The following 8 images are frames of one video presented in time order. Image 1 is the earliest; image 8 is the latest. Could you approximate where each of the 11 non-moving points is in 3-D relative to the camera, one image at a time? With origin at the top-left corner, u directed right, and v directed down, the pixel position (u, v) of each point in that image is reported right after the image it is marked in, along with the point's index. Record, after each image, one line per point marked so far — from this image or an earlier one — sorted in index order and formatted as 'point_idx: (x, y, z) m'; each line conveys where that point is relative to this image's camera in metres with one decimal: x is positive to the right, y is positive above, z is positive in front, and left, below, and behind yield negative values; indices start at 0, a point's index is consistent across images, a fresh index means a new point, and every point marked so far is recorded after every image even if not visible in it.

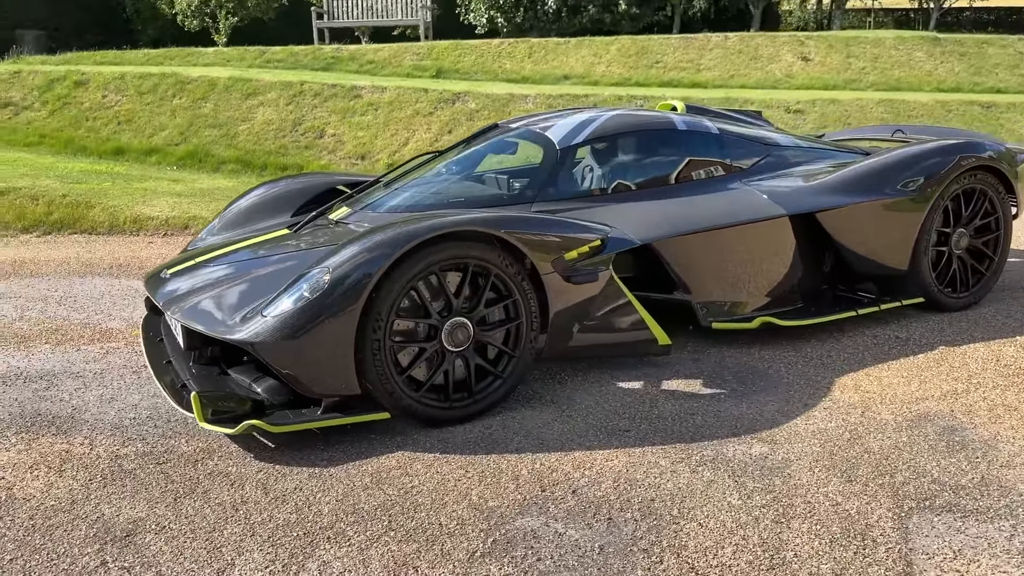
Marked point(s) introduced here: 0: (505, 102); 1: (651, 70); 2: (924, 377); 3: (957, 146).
0: (-0.1, +2.4, +10.7) m
1: (+2.1, +3.3, +13.0) m
2: (+1.8, -0.4, +3.7) m
3: (+2.5, +0.8, +4.6) m
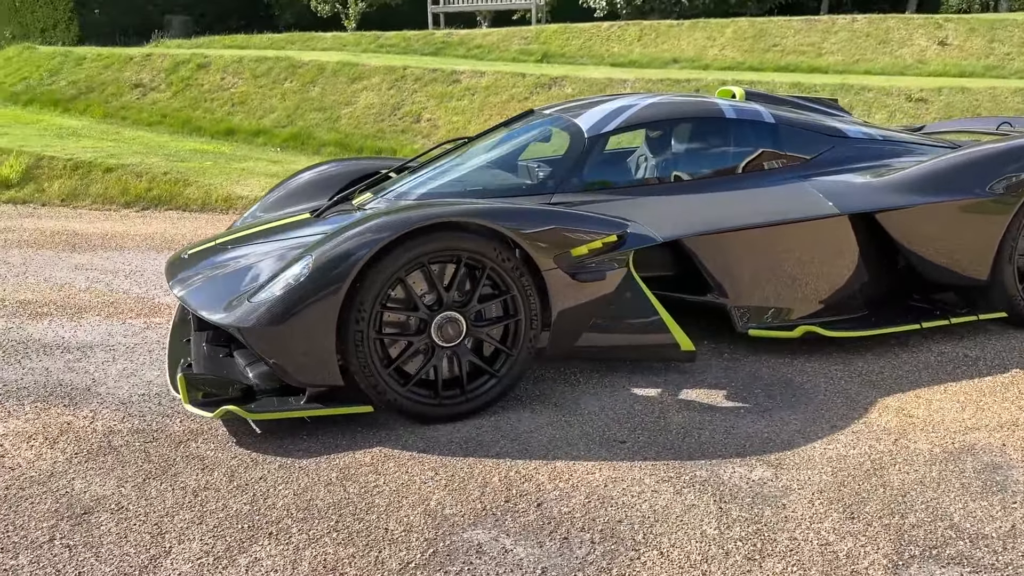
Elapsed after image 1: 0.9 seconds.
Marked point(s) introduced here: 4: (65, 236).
0: (+1.1, +2.5, +10.4) m
1: (+3.7, +3.4, +12.3) m
2: (+1.8, -0.5, +3.3) m
3: (+2.7, +0.7, +4.1) m
4: (-3.6, +0.4, +6.7) m
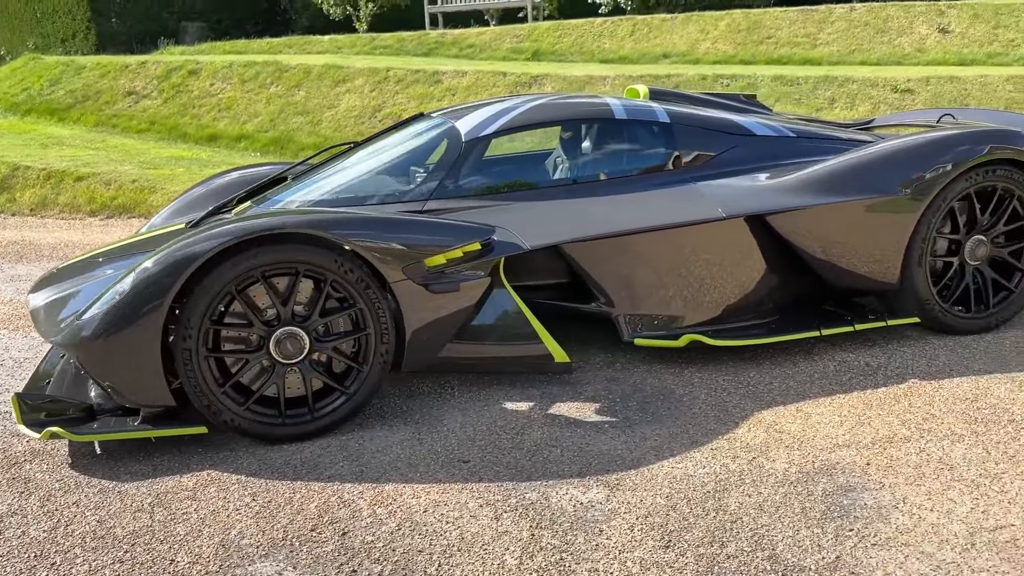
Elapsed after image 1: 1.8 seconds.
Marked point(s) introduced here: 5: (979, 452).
0: (+0.9, +2.5, +10.2) m
1: (+3.5, +3.4, +12.0) m
2: (+1.3, -0.5, +3.1) m
3: (+2.2, +0.7, +3.8) m
4: (-4.0, +0.3, +6.8) m
5: (+1.6, -0.5, +2.8) m
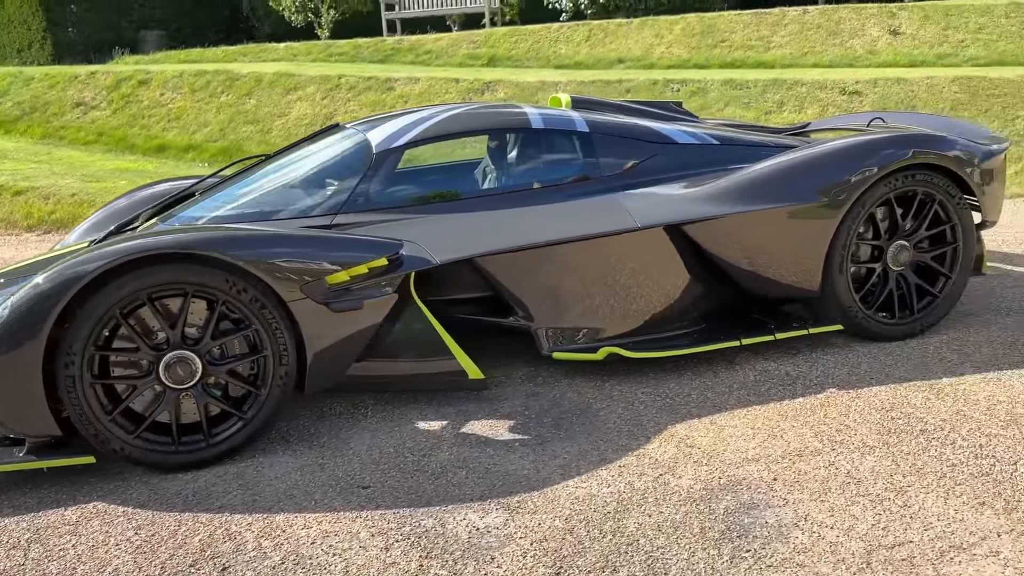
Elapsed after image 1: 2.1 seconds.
0: (+0.3, +2.4, +10.1) m
1: (+2.9, +3.4, +12.0) m
2: (+0.9, -0.5, +3.0) m
3: (+1.8, +0.7, +3.8) m
4: (-4.4, +0.2, +6.6) m
5: (+1.2, -0.6, +2.8) m
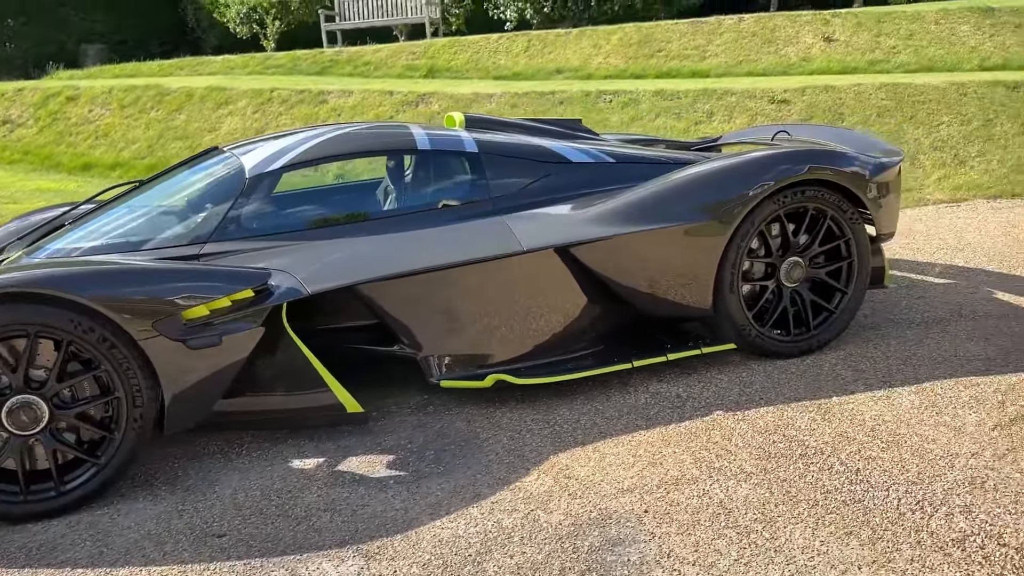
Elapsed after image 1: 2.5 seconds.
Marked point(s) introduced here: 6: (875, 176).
0: (-0.5, +2.2, +10.0) m
1: (+2.0, +3.3, +12.0) m
2: (+0.5, -0.6, +3.0) m
3: (+1.3, +0.6, +3.7) m
4: (-5.0, -0.1, +6.3) m
5: (+0.8, -0.7, +2.7) m
6: (+1.7, +0.5, +3.8) m
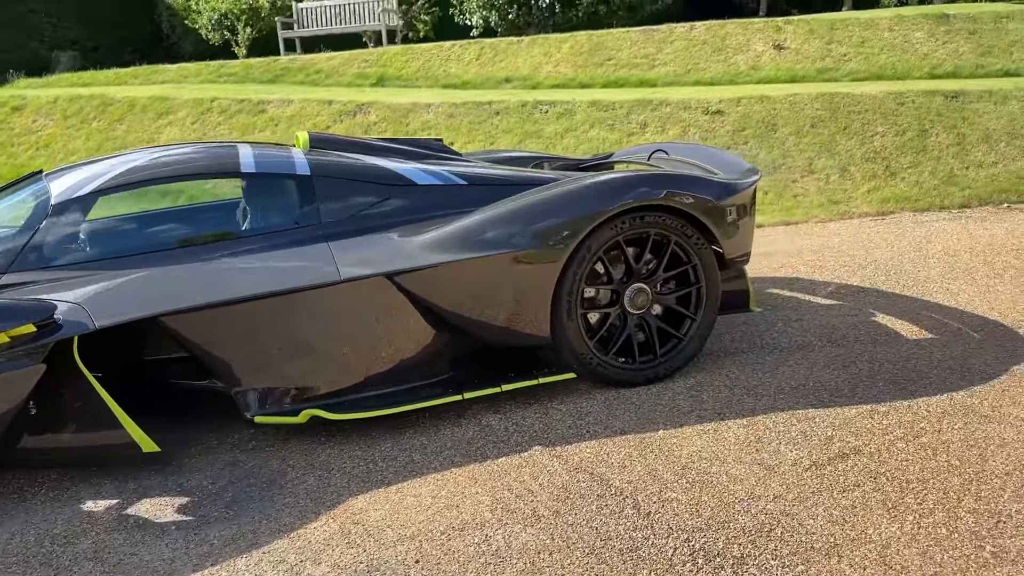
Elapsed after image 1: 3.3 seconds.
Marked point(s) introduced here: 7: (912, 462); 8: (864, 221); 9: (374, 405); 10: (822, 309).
0: (-1.2, +2.1, +9.9) m
1: (+1.2, +3.1, +11.9) m
2: (-0.2, -0.7, +2.8) m
3: (+0.6, +0.5, +3.6) m
4: (-5.7, -0.2, +6.1) m
5: (+0.1, -0.8, +2.6) m
6: (+0.9, +0.4, +3.7) m
7: (+1.4, -0.6, +2.9) m
8: (+3.0, +0.6, +7.3) m
9: (-0.6, -0.5, +3.4) m
10: (+1.7, -0.1, +4.8) m
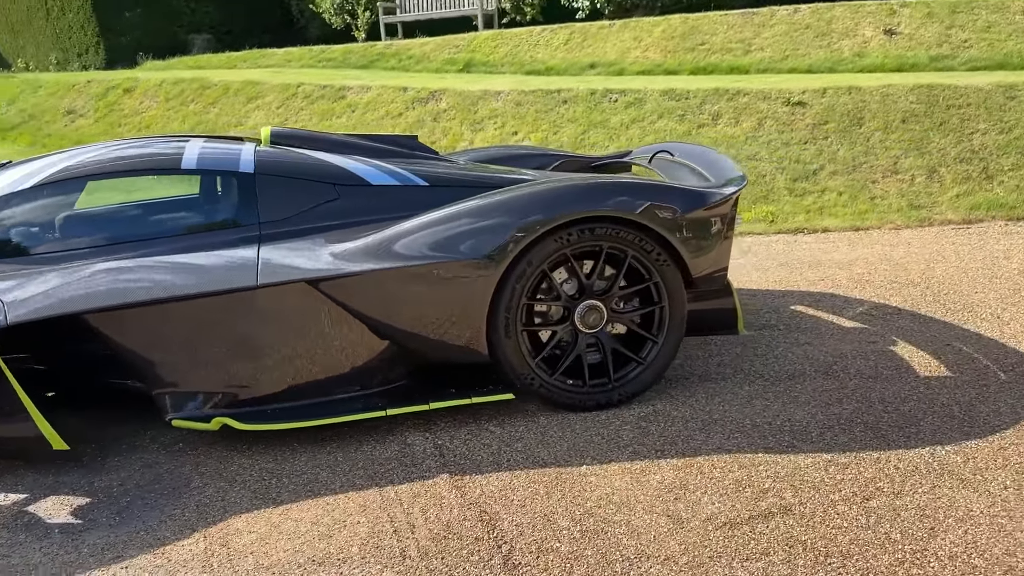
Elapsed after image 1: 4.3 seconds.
0: (-0.4, +2.2, +9.8) m
1: (+2.4, +3.1, +11.4) m
2: (-0.6, -0.8, +2.7) m
3: (+0.4, +0.4, +3.3) m
4: (-5.5, +0.1, +6.8) m
5: (-0.3, -0.8, +2.4) m
6: (+0.7, +0.3, +3.4) m
7: (+1.0, -0.7, +2.5) m
8: (+3.4, +0.5, +6.6) m
9: (-0.8, -0.5, +3.3) m
10: (+1.7, -0.2, +4.3) m
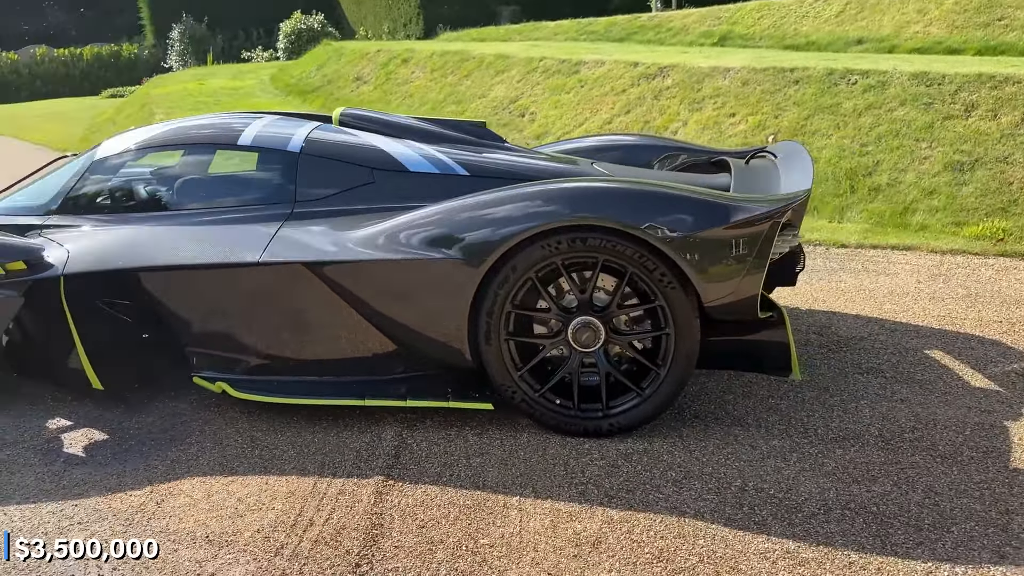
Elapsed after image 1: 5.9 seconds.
0: (+2.1, +2.3, +9.2) m
1: (+5.4, +2.9, +9.6) m
2: (-0.9, -0.7, +2.8) m
3: (+0.3, +0.3, +3.0) m
4: (-3.9, +0.7, +8.2) m
5: (-0.8, -0.8, +2.4) m
6: (+0.7, +0.2, +2.9) m
7: (+0.5, -0.9, +2.0) m
8: (+4.3, +0.1, +5.0) m
9: (-0.9, -0.4, +3.4) m
10: (+1.8, -0.4, +3.4) m
